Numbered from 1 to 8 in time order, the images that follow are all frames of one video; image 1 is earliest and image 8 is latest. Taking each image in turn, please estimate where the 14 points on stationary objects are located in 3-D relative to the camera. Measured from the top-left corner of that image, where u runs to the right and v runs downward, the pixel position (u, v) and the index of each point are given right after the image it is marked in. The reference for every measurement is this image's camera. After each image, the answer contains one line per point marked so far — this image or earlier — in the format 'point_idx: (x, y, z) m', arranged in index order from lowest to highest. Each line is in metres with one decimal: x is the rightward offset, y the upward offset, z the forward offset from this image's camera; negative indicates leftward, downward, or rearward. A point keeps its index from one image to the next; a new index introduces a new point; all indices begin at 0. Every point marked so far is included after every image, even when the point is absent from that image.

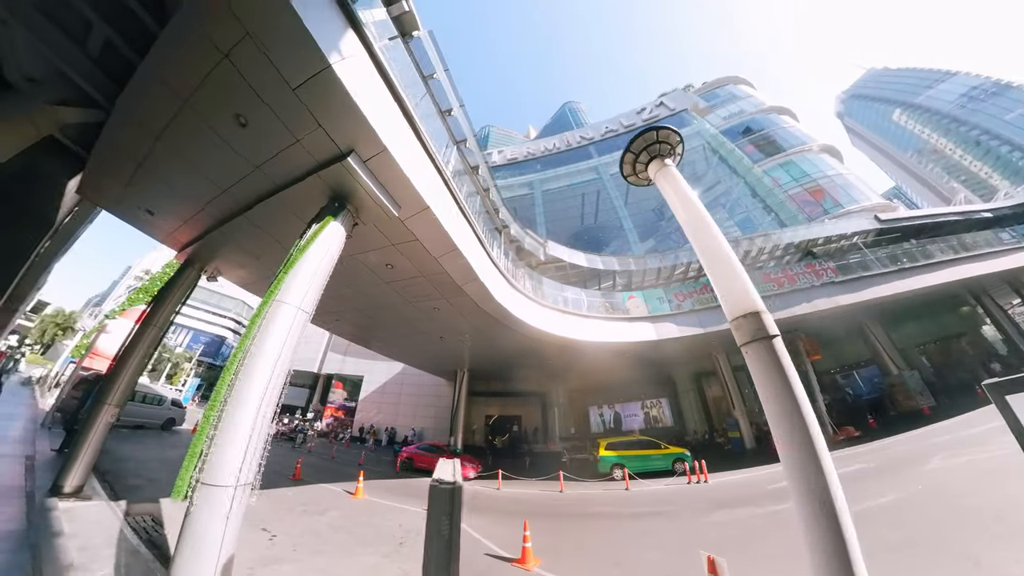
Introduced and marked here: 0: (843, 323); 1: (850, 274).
0: (+17.4, -1.8, +17.1) m
1: (+15.3, +0.7, +14.4) m
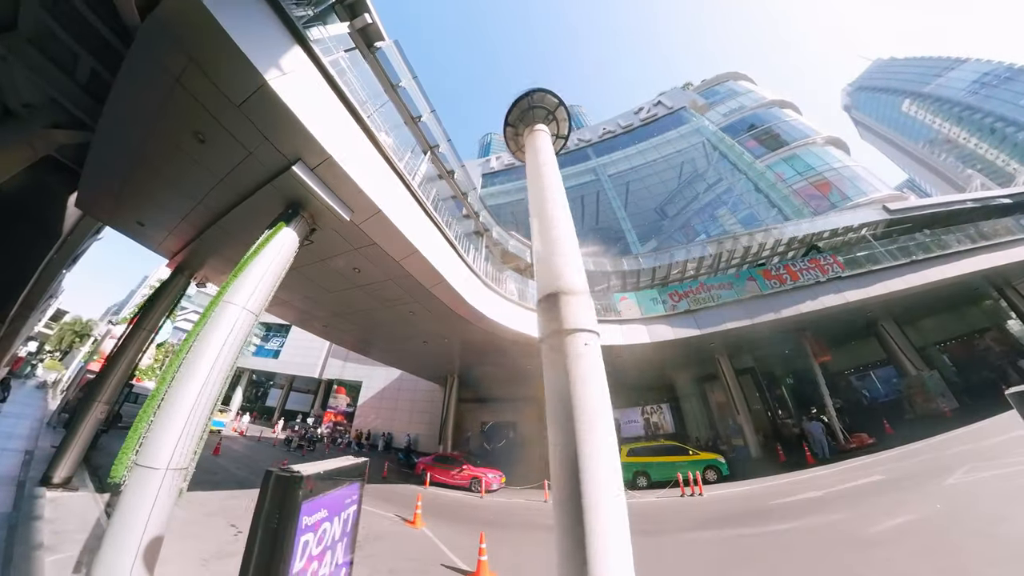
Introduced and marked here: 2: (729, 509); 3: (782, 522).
0: (+17.1, -1.6, +16.2) m
1: (+14.9, +0.9, +13.6) m
2: (+6.1, -6.2, +8.7) m
3: (+6.2, -5.5, +7.3) m
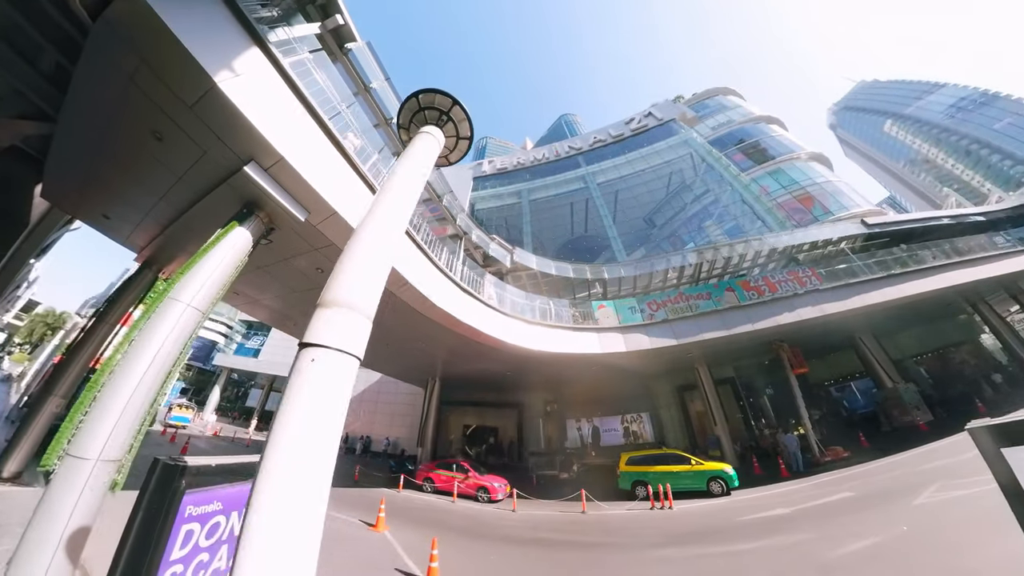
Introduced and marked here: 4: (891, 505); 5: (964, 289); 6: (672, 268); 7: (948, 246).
0: (+16.1, -2.3, +16.3) m
1: (+14.1, +0.3, +13.7) m
2: (+5.2, -6.4, +8.5) m
3: (+5.3, -5.7, +7.1) m
4: (+9.2, -5.2, +7.5) m
5: (+22.1, 0.0, +15.4) m
6: (+7.7, +1.0, +15.0) m
7: (+21.1, +2.0, +15.2) m
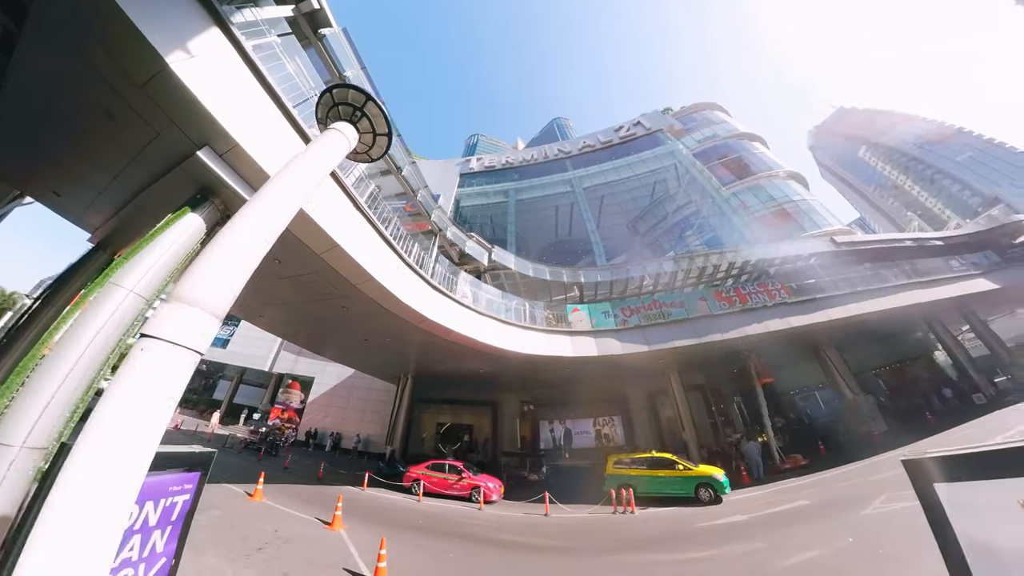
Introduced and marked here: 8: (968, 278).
0: (+14.9, -3.0, +16.8) m
1: (+13.1, -0.3, +14.1) m
2: (+4.1, -6.6, +8.5) m
3: (+4.3, -5.9, +7.1) m
4: (+8.1, -5.6, +7.7) m
5: (+21.0, -1.0, +16.2) m
6: (+6.6, +0.7, +15.2) m
7: (+20.1, +1.0, +15.9) m
8: (+23.8, +0.6, +16.4) m
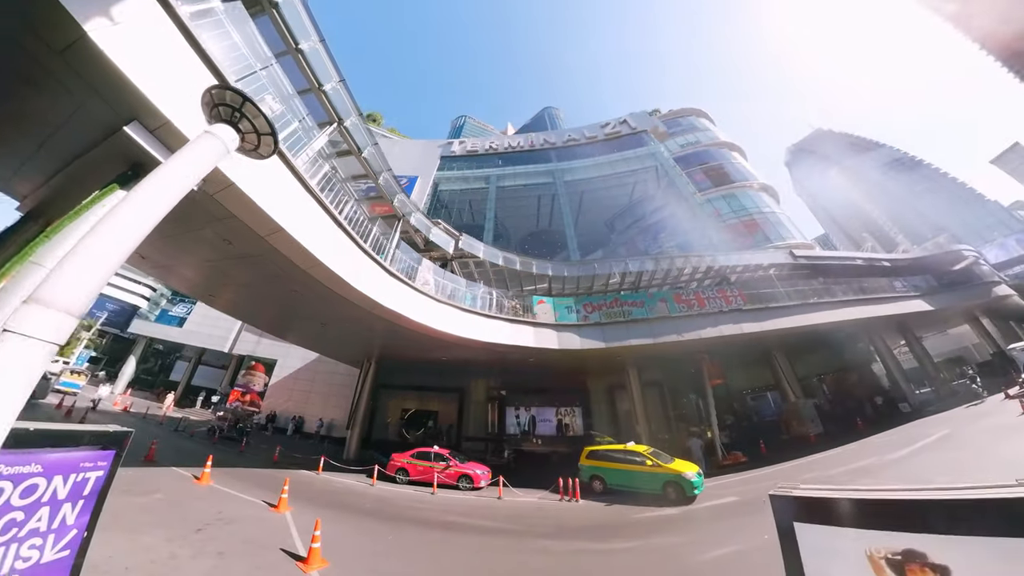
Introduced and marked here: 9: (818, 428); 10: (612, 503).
0: (+13.0, -3.4, +17.6) m
1: (+11.5, -0.7, +14.8) m
2: (+2.5, -6.5, +8.8) m
3: (+2.8, -5.9, +7.4) m
4: (+6.6, -5.8, +8.2) m
5: (+19.3, -1.9, +17.3) m
6: (+5.2, +0.8, +15.4) m
7: (+18.6, +0.2, +16.9) m
8: (+22.2, -0.5, +17.6) m
9: (+15.9, -7.3, +16.3) m
10: (+3.3, -7.0, +10.2) m
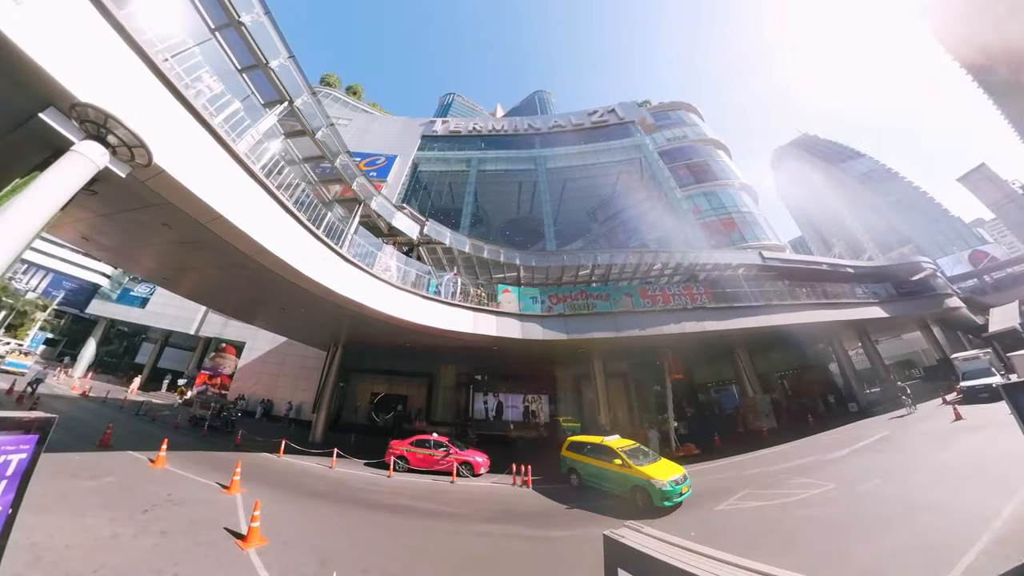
0: (+11.3, -3.4, +18.0) m
1: (+10.1, -0.7, +15.1) m
2: (+0.9, -6.4, +9.1) m
3: (+1.3, -5.9, +7.7) m
4: (+5.1, -5.9, +8.6) m
5: (+17.7, -2.2, +17.8) m
6: (+3.8, +1.1, +15.5) m
7: (+17.0, -0.1, +17.4) m
8: (+20.6, -0.9, +18.2) m
9: (+14.0, -7.4, +17.1) m
10: (+1.6, -6.8, +10.5) m
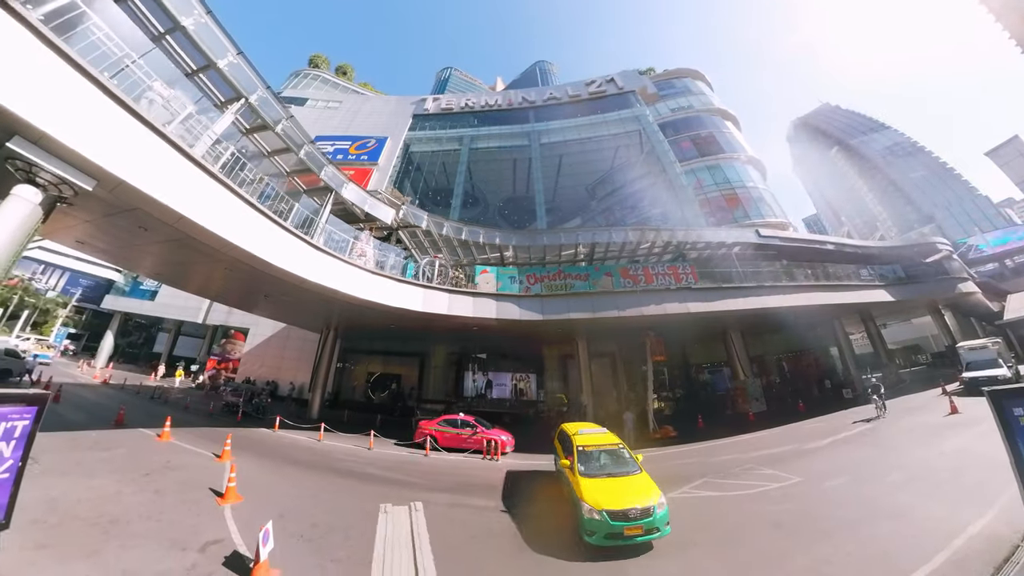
0: (+10.5, -2.4, +17.7) m
1: (+9.1, +0.1, +14.7) m
2: (-0.5, -5.9, +9.6) m
3: (-0.1, -5.5, +8.2) m
4: (+3.7, -5.5, +8.9) m
5: (+16.8, -1.2, +17.1) m
6: (+2.8, +1.9, +15.3) m
7: (+16.2, +0.9, +16.5) m
8: (+19.8, +0.1, +17.2) m
9: (+13.1, -6.4, +16.9) m
10: (+0.4, -6.3, +11.0) m
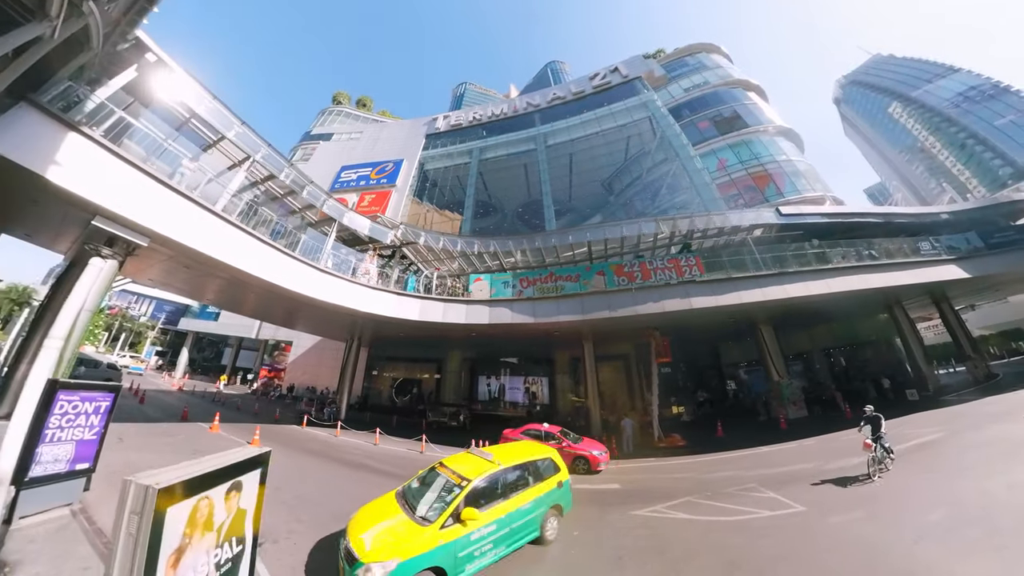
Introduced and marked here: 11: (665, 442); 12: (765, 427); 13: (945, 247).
0: (+10.7, -1.9, +16.3) m
1: (+8.7, +0.5, +13.5) m
2: (-1.2, -6.1, +10.1) m
3: (-1.1, -5.6, +8.6) m
4: (+2.8, -5.4, +8.6) m
5: (+16.8, -0.3, +14.6) m
6: (+2.5, +1.9, +15.2) m
7: (+15.9, +1.7, +14.2) m
8: (+19.6, +1.2, +14.3) m
9: (+13.4, -5.8, +14.9) m
10: (-0.1, -6.4, +11.3) m
11: (+7.1, -6.6, +14.1) m
12: (+11.7, -6.4, +14.6) m
13: (+20.3, +1.8, +14.4) m
